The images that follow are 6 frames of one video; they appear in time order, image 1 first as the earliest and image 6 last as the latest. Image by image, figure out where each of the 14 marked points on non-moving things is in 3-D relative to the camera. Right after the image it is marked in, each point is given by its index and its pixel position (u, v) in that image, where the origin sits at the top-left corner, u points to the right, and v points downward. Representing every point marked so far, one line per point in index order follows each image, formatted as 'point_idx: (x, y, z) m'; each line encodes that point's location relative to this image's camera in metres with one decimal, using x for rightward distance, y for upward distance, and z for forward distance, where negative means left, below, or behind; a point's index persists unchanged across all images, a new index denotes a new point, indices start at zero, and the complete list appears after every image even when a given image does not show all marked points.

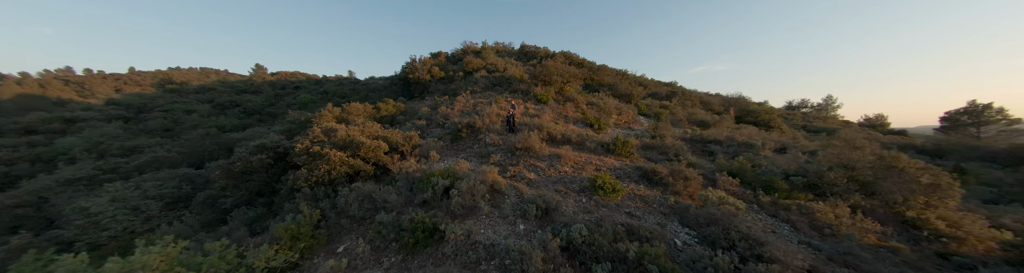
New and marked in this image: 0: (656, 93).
0: (+8.9, +2.7, +15.7) m
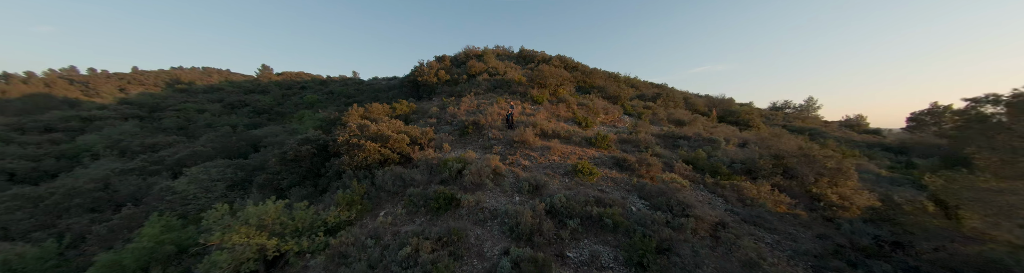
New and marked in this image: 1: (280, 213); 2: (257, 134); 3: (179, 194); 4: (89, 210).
0: (+8.9, +2.8, +17.1) m
1: (-4.4, -1.4, +4.8) m
2: (-17.7, +0.2, +17.6) m
3: (-9.0, -1.6, +6.9) m
4: (-13.6, -2.3, +8.2) m
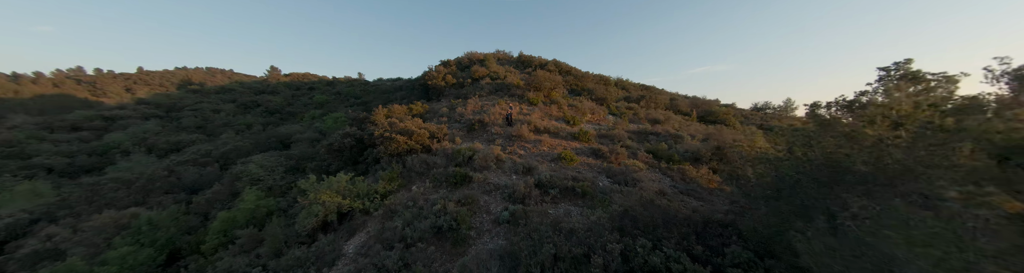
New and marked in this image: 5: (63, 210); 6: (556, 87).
0: (+8.8, +3.0, +19.0) m
1: (-4.4, -1.3, +6.7) m
2: (-17.7, +0.4, +19.6) m
3: (-9.1, -1.4, +8.9) m
4: (-13.7, -2.1, +10.1) m
5: (-15.8, -2.7, +9.1) m
6: (+2.8, +3.2, +16.6) m
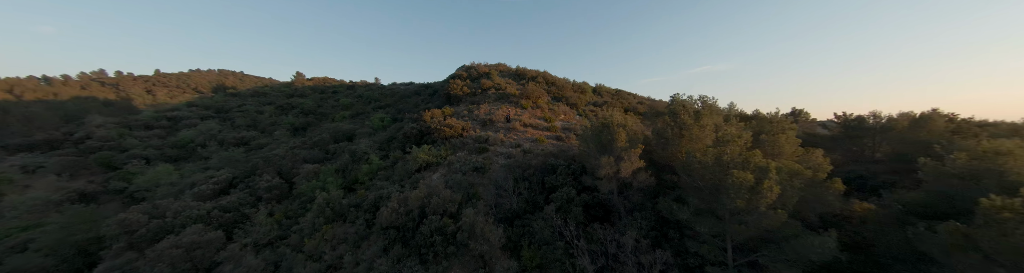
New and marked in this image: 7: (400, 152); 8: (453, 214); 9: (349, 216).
0: (+8.7, +3.5, +25.7) m
1: (-4.5, -0.8, +13.4) m
2: (-17.8, +0.8, +26.3) m
3: (-9.2, -0.9, +15.6) m
4: (-13.8, -1.6, +16.9) m
5: (-15.9, -2.3, +15.8) m
6: (+2.7, +3.8, +23.3) m
7: (-6.5, -0.9, +14.8) m
8: (-1.9, -2.4, +8.2) m
9: (-6.3, -3.1, +9.7) m
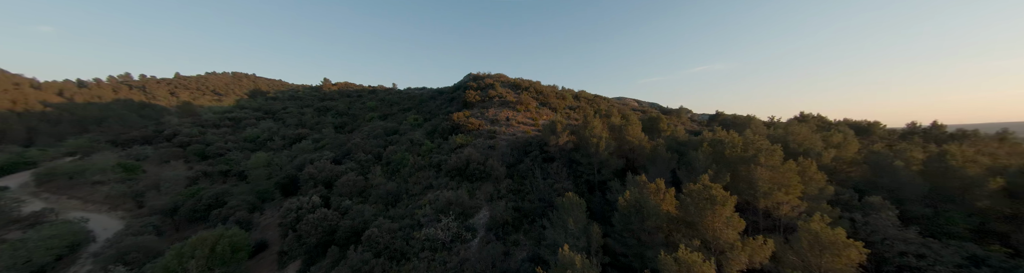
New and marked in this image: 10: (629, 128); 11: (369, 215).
0: (+8.5, +4.2, +35.1) m
1: (-4.7, -0.1, +22.8) m
2: (-18.0, +1.5, +35.7) m
3: (-9.4, -0.3, +25.0) m
4: (-14.0, -1.0, +26.2) m
5: (-16.1, -1.6, +25.2) m
6: (+2.5, +4.4, +32.7) m
7: (-6.7, -0.3, +24.2) m
8: (-2.1, -1.8, +17.6) m
9: (-6.5, -2.5, +19.1) m
10: (+7.1, +0.5, +15.4) m
11: (-8.1, -4.4, +14.4) m
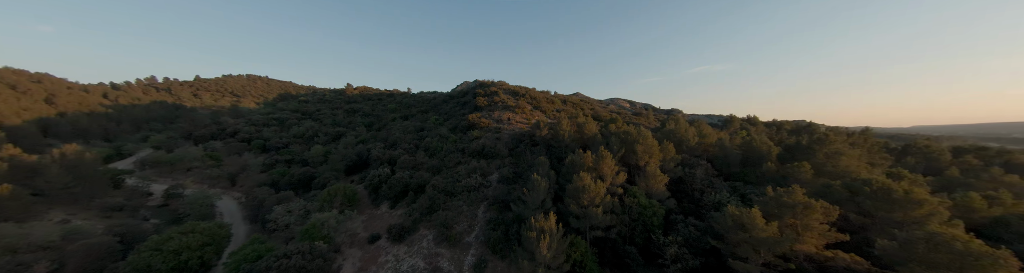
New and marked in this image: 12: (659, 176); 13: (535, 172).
0: (+8.6, +4.8, +44.8) m
1: (-4.7, +0.5, +32.5) m
2: (-18.0, +2.1, +45.4) m
3: (-9.4, +0.4, +34.7) m
4: (-14.0, -0.4, +35.9) m
5: (-16.0, -1.0, +34.9) m
6: (+2.5, +5.0, +42.4) m
7: (-6.7, +0.3, +33.8) m
8: (-2.1, -1.2, +27.3) m
9: (-6.5, -1.8, +28.8) m
10: (+7.1, +1.1, +25.1) m
11: (-8.1, -3.8, +24.1) m
12: (+10.0, -2.7, +17.2) m
13: (+1.8, -2.8, +19.9) m
